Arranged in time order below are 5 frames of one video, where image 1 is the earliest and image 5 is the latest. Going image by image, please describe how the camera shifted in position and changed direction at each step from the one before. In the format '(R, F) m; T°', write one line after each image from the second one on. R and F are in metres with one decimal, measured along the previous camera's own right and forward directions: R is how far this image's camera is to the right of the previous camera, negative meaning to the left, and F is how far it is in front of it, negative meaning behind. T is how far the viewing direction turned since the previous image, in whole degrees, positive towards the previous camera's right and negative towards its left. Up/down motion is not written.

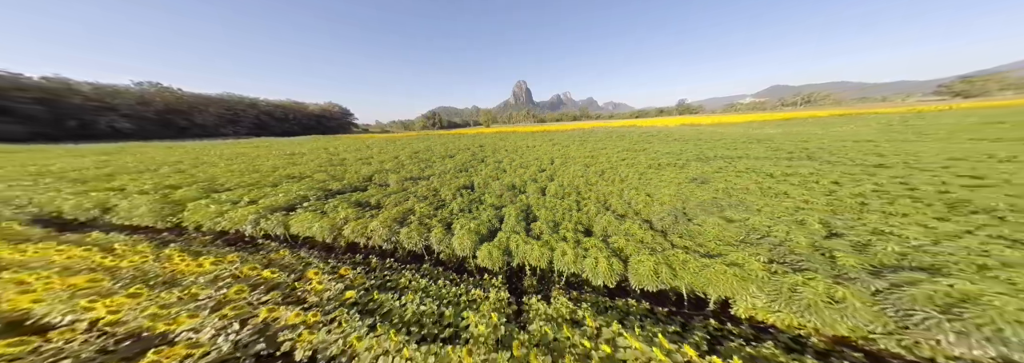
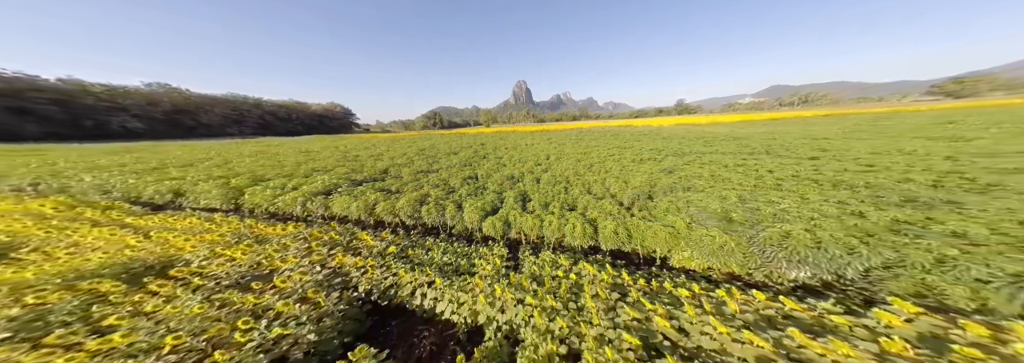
(+0.1, -1.2) m; 0°
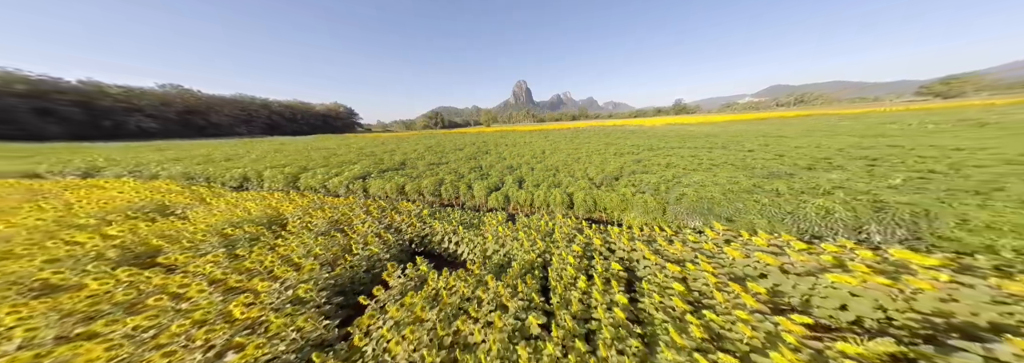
(+0.1, -1.8) m; 0°
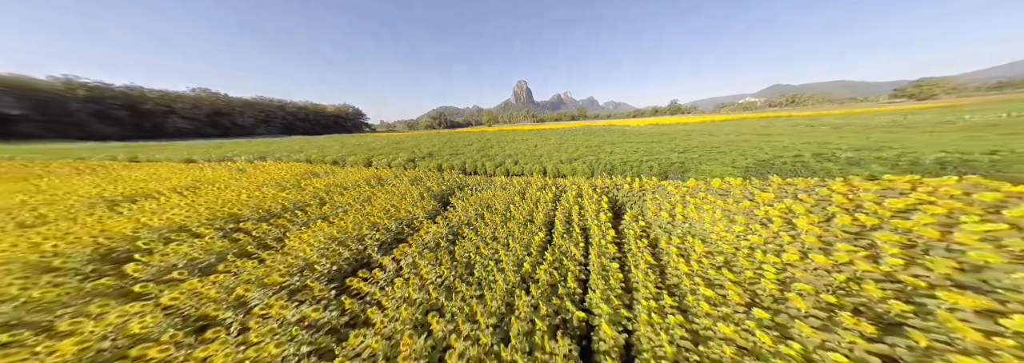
(+0.2, -4.4) m; 0°
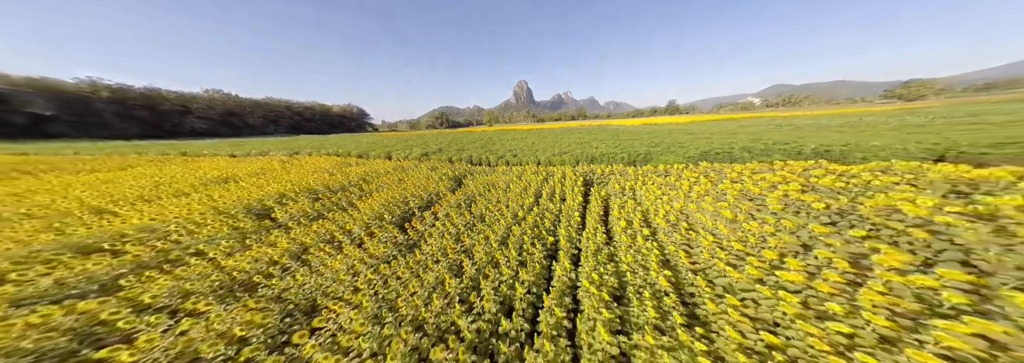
(+0.1, -2.0) m; 0°
